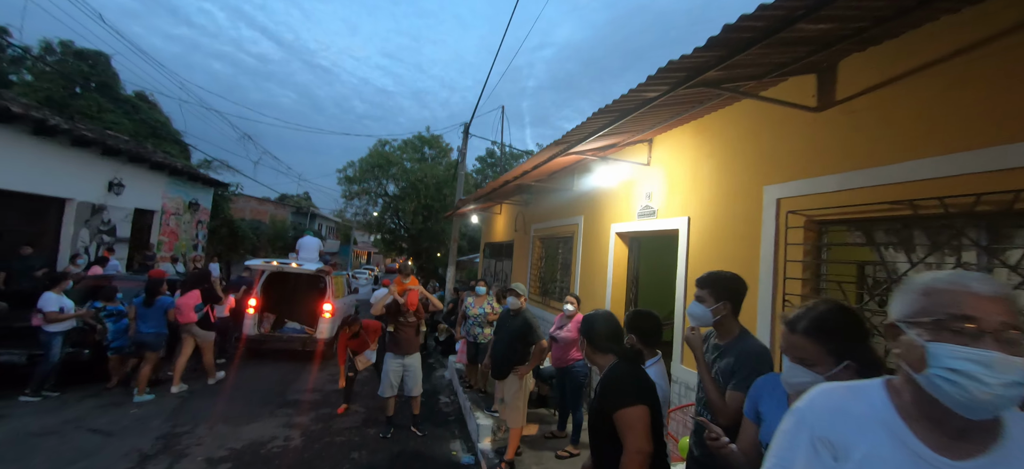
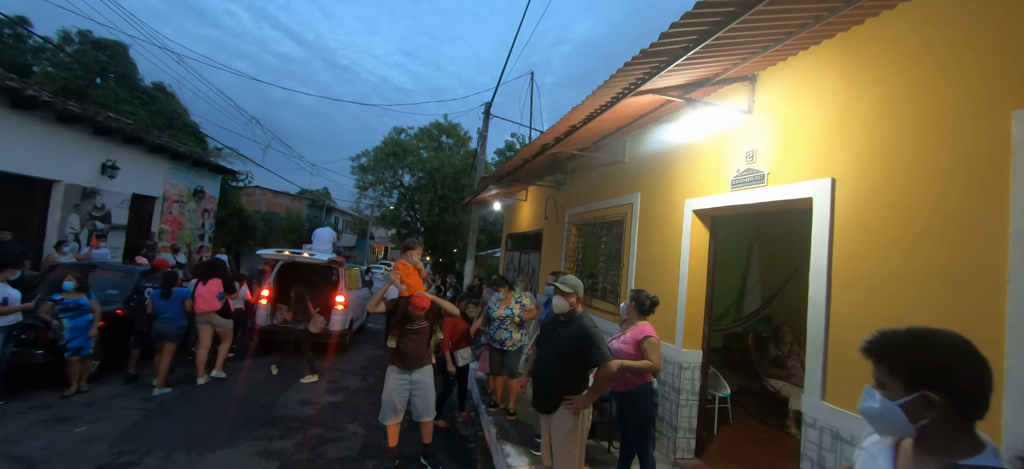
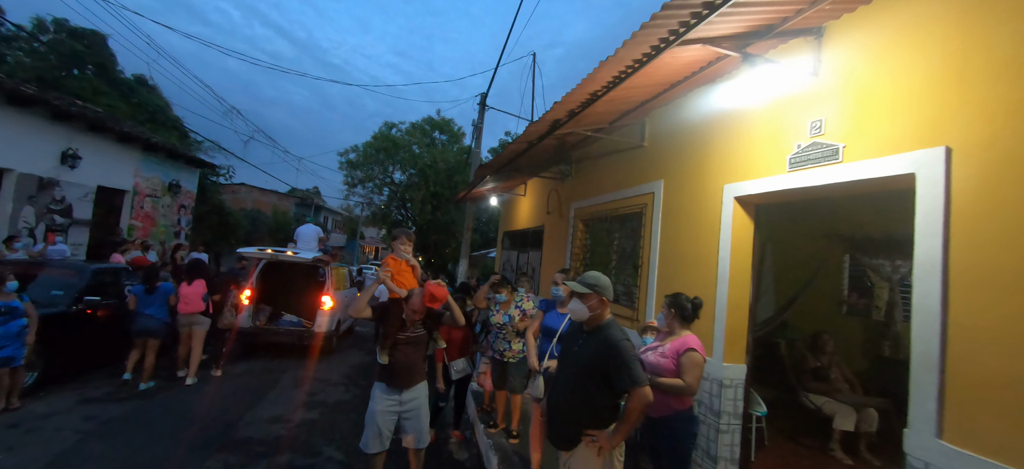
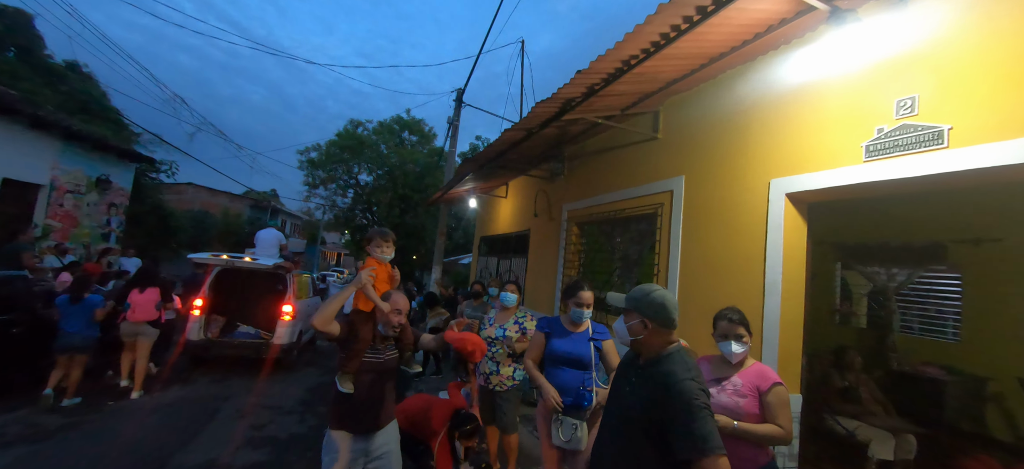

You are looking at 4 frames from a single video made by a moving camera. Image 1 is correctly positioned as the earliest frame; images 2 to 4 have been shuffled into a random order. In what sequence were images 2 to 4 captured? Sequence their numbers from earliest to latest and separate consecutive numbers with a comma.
2, 3, 4
